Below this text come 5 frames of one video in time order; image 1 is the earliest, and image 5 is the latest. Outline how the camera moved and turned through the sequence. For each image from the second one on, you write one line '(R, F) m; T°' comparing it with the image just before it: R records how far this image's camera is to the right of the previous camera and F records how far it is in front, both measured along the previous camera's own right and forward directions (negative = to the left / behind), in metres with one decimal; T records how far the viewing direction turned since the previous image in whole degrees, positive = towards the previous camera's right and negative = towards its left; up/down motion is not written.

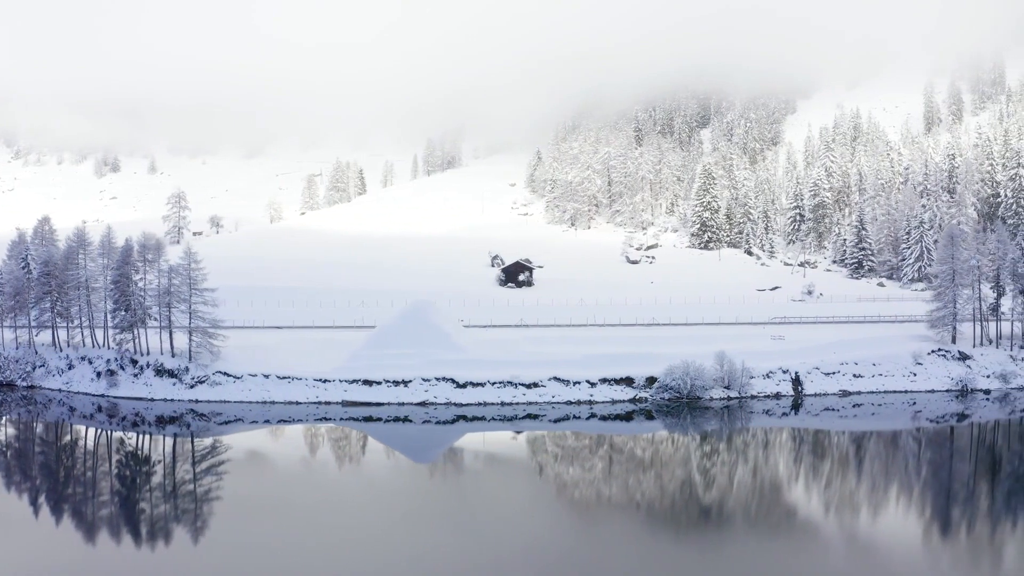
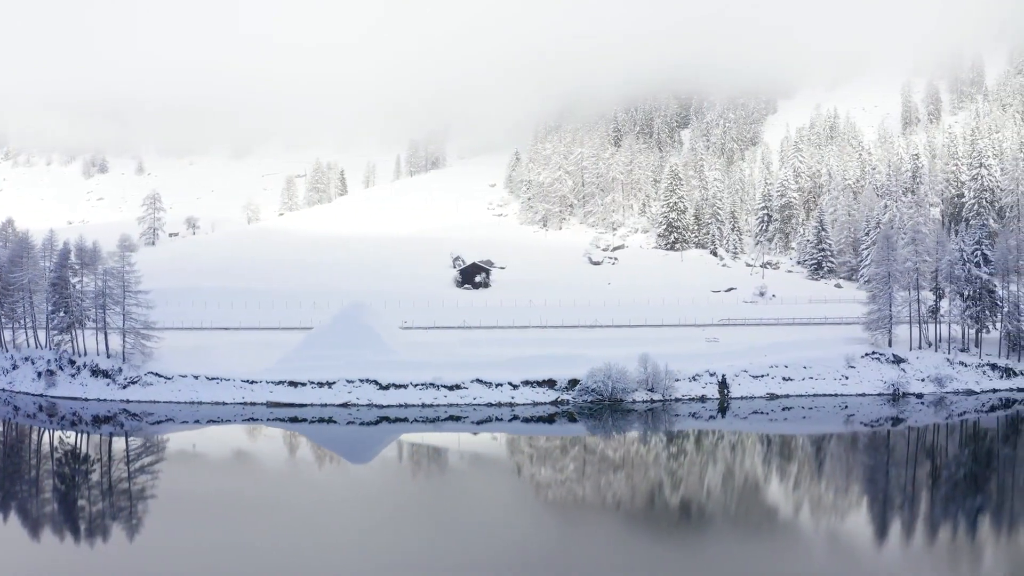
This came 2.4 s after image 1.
(+6.7, -0.1) m; -1°
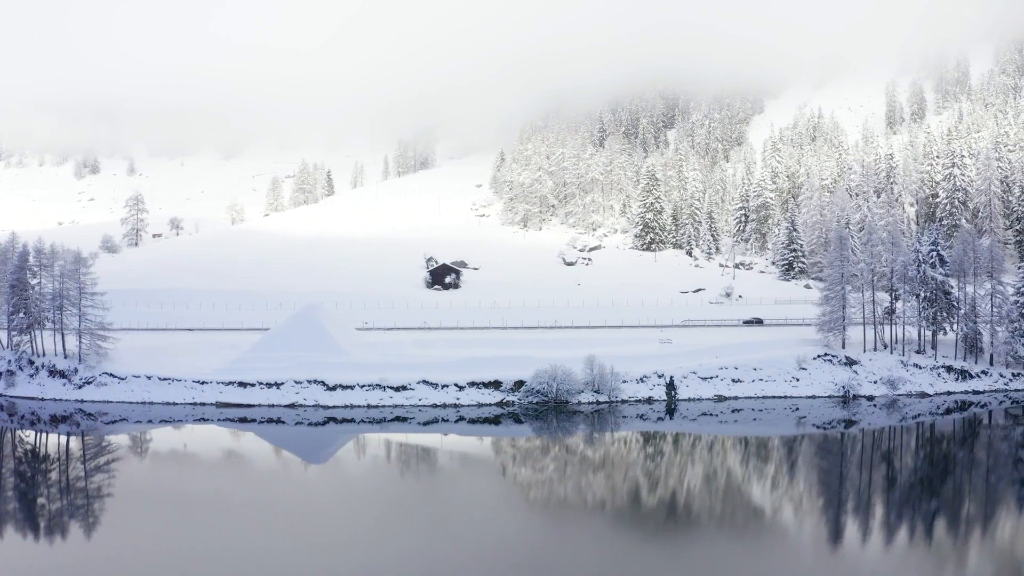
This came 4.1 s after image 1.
(+4.7, -0.1) m; -1°
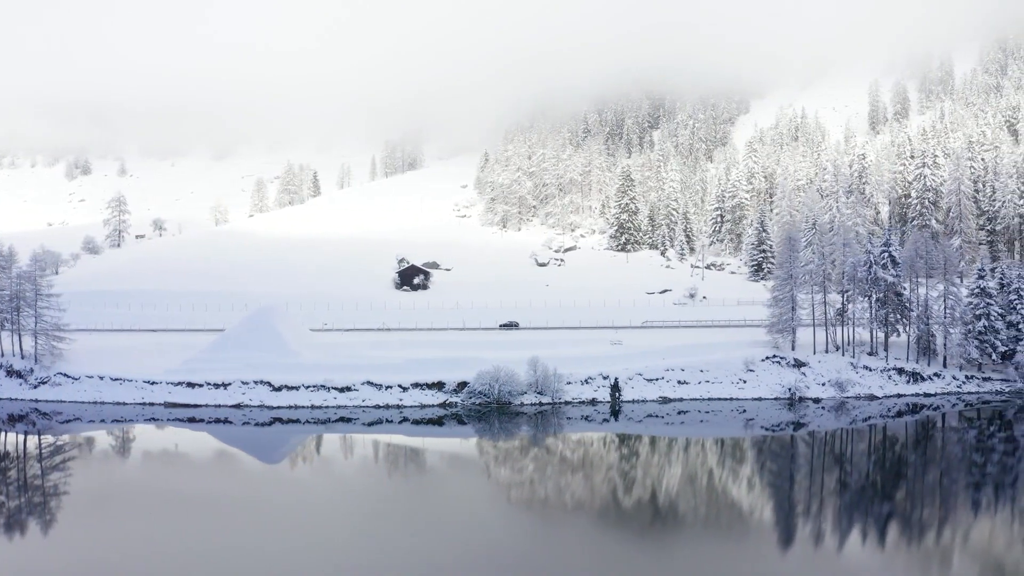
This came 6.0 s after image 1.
(+5.0, -0.2) m; -1°
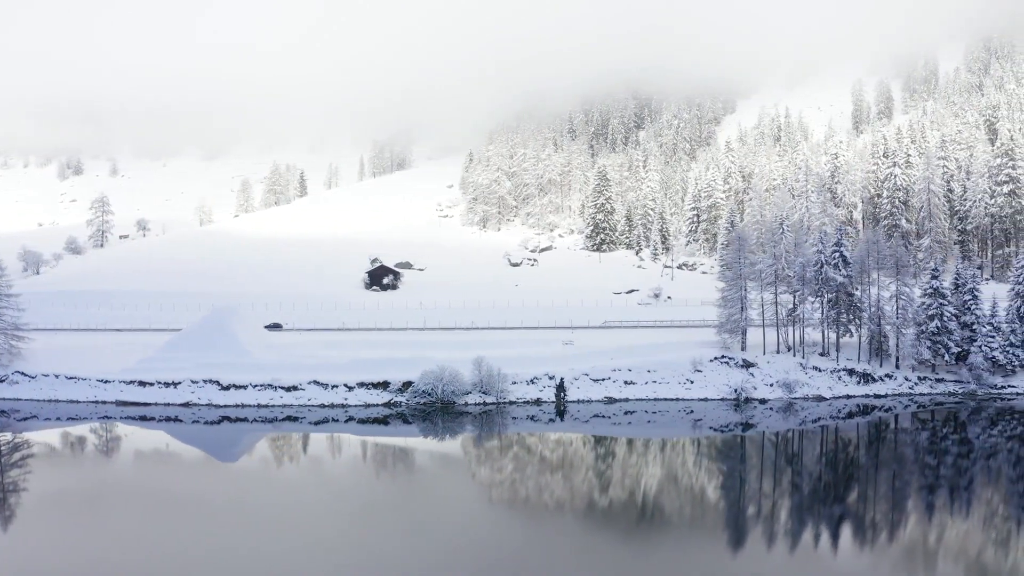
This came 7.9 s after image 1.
(+4.9, -0.2) m; -1°
